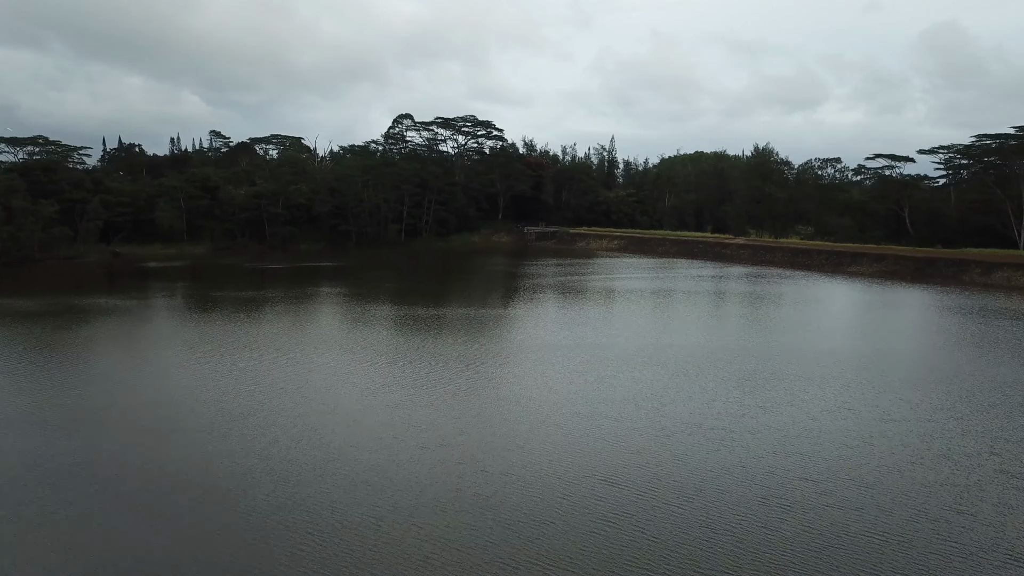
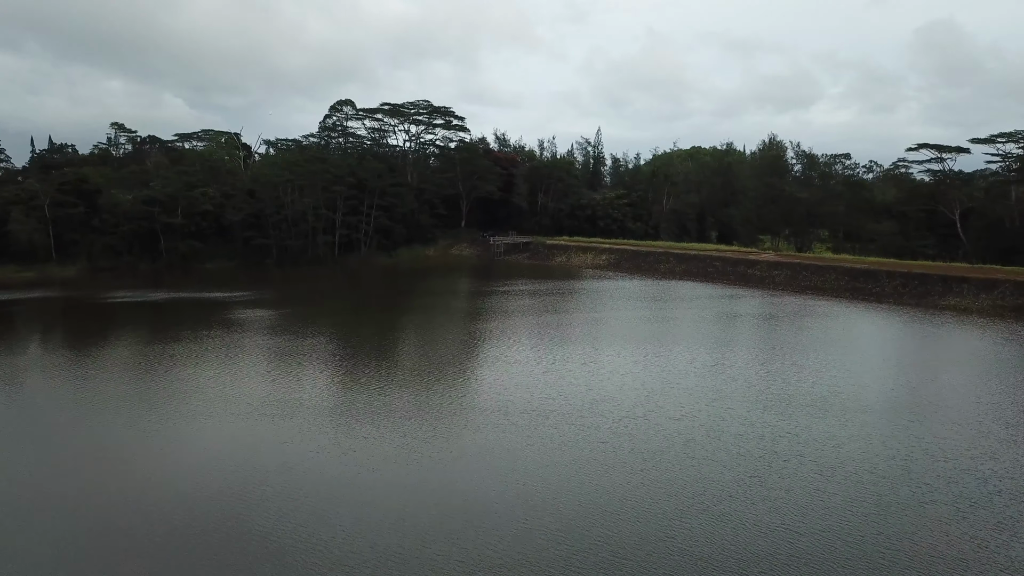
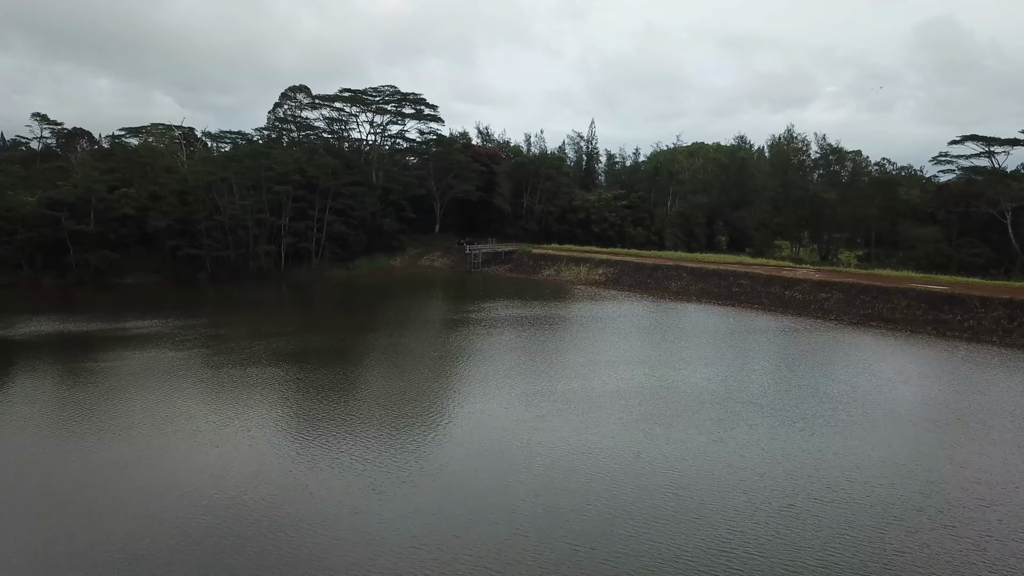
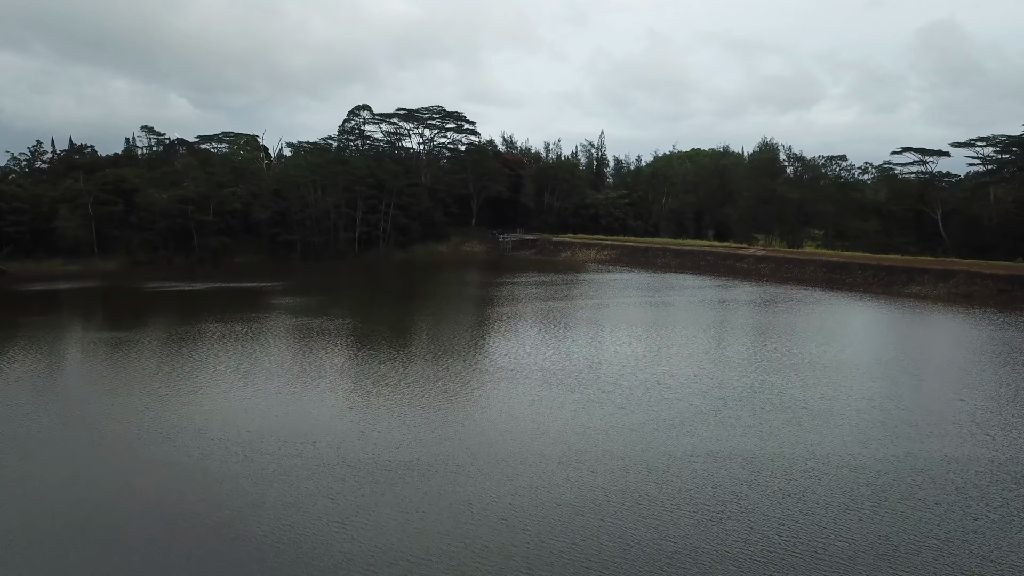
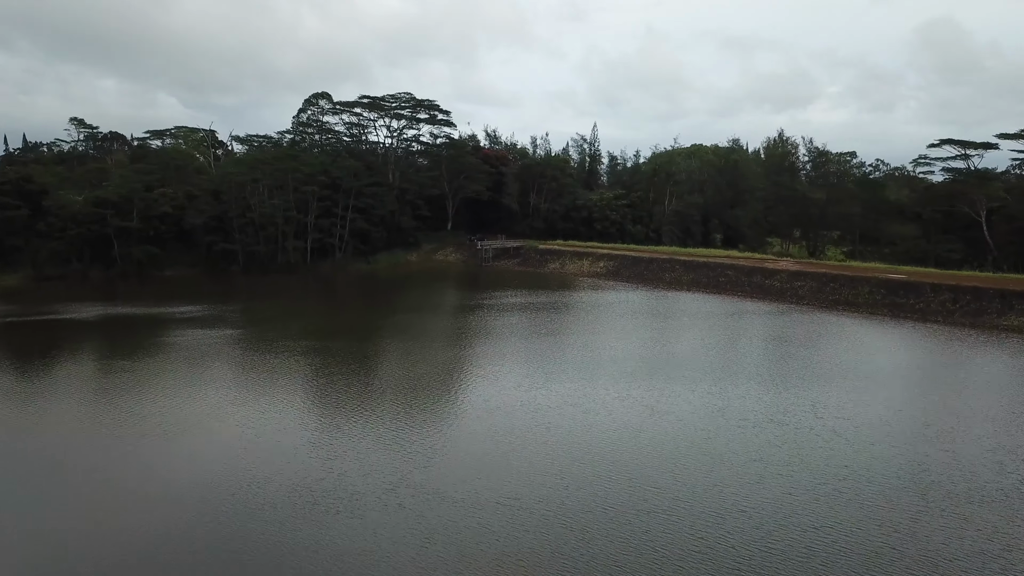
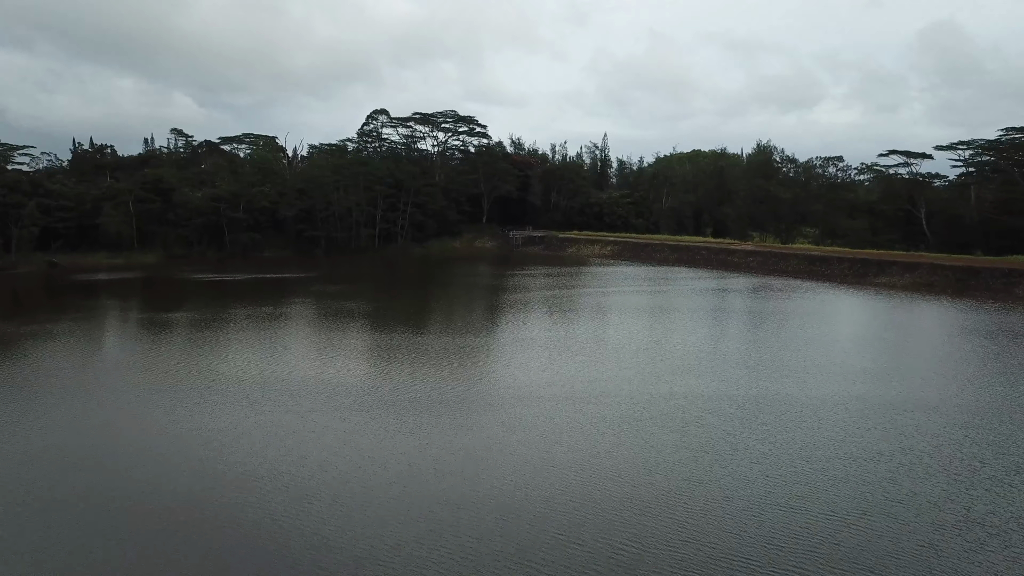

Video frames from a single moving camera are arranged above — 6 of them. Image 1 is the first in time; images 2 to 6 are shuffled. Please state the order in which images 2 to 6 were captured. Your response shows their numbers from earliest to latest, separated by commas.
6, 4, 2, 5, 3
